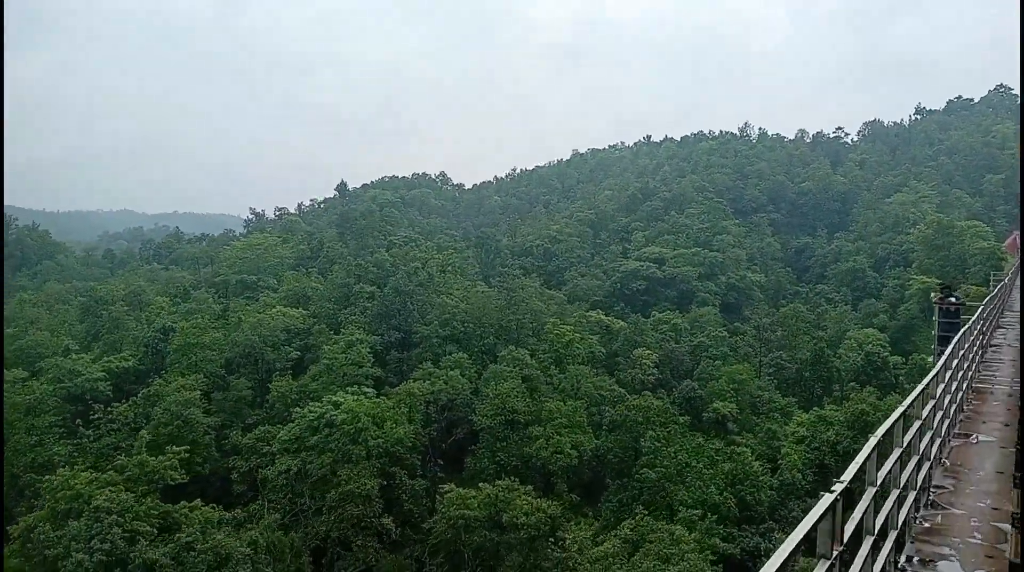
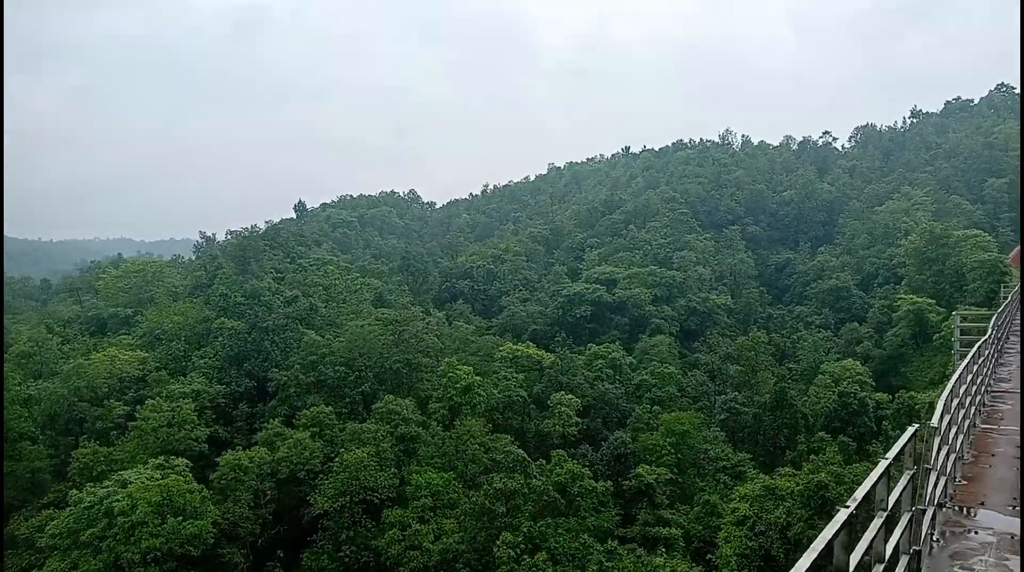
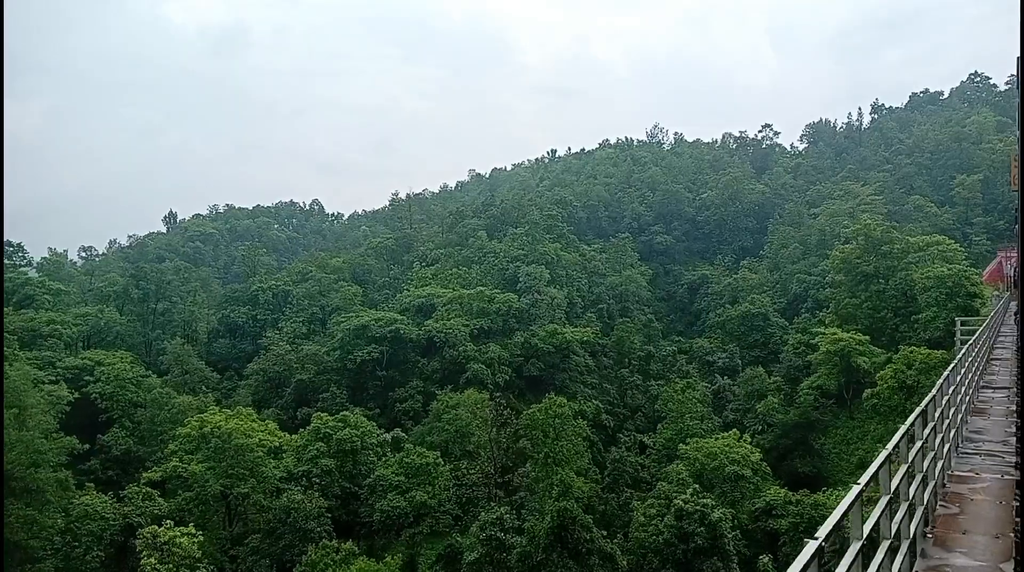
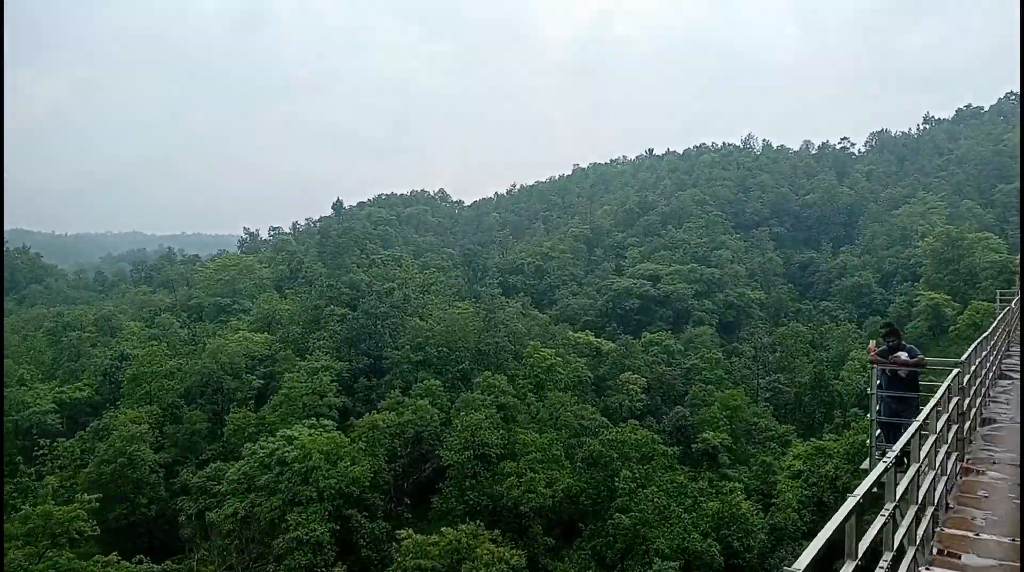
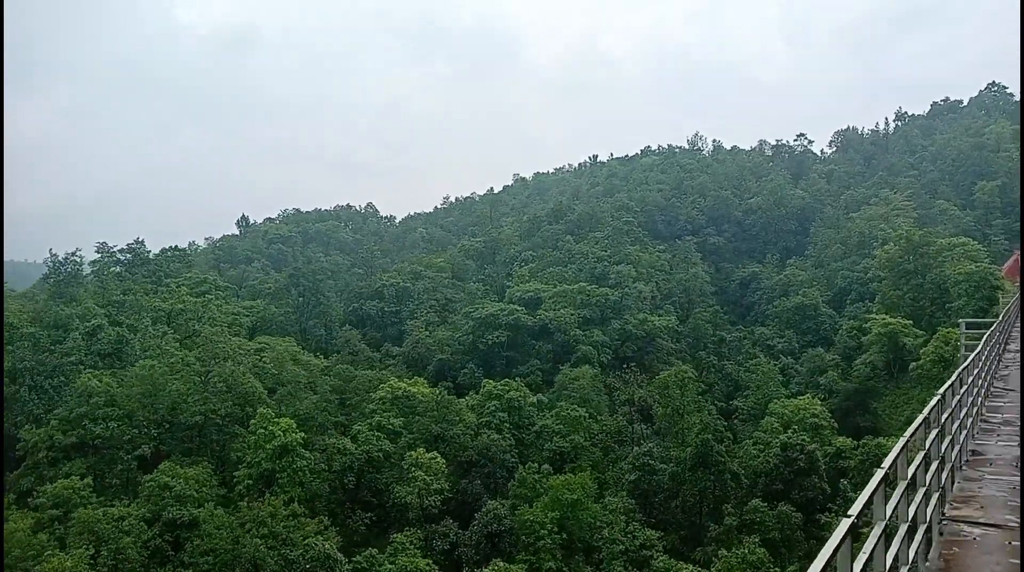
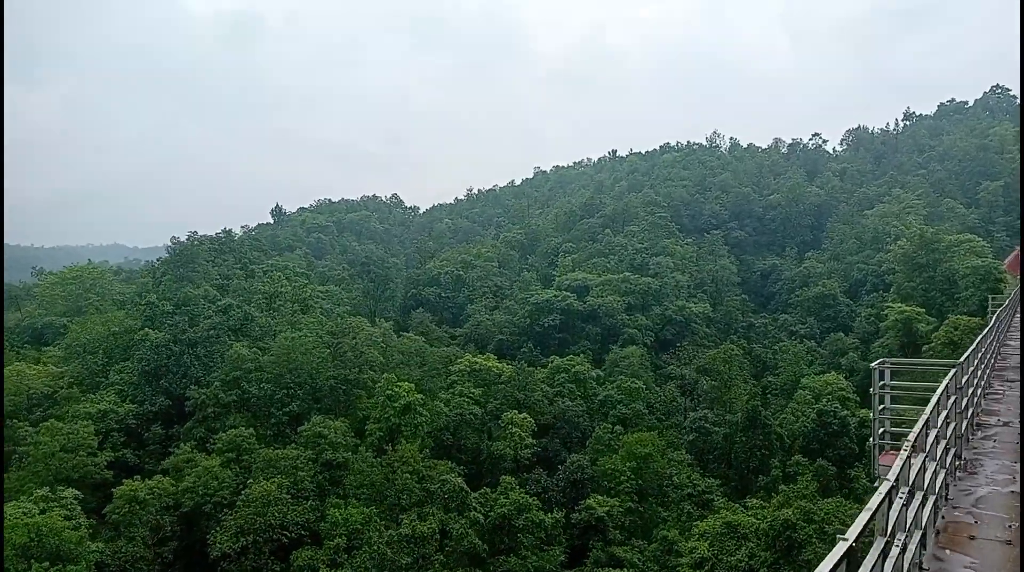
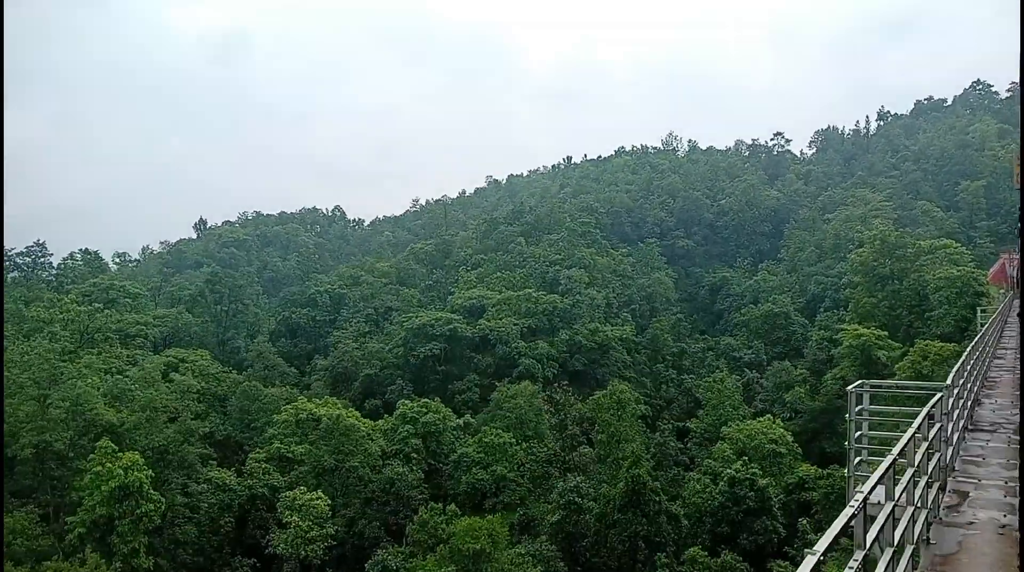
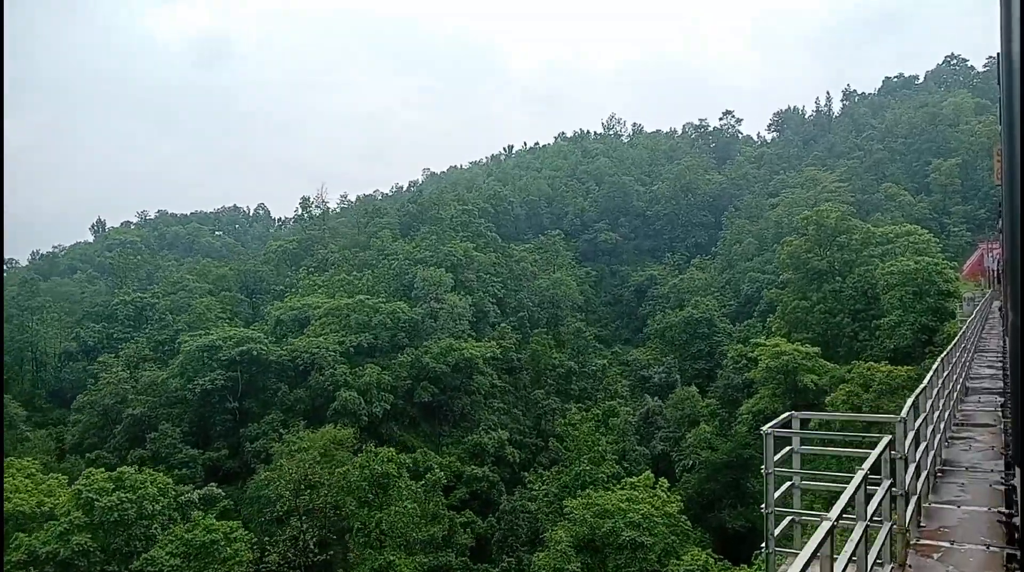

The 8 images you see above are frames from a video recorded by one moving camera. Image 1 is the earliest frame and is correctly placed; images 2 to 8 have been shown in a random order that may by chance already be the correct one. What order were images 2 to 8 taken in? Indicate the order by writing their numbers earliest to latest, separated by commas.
4, 2, 6, 5, 7, 3, 8
